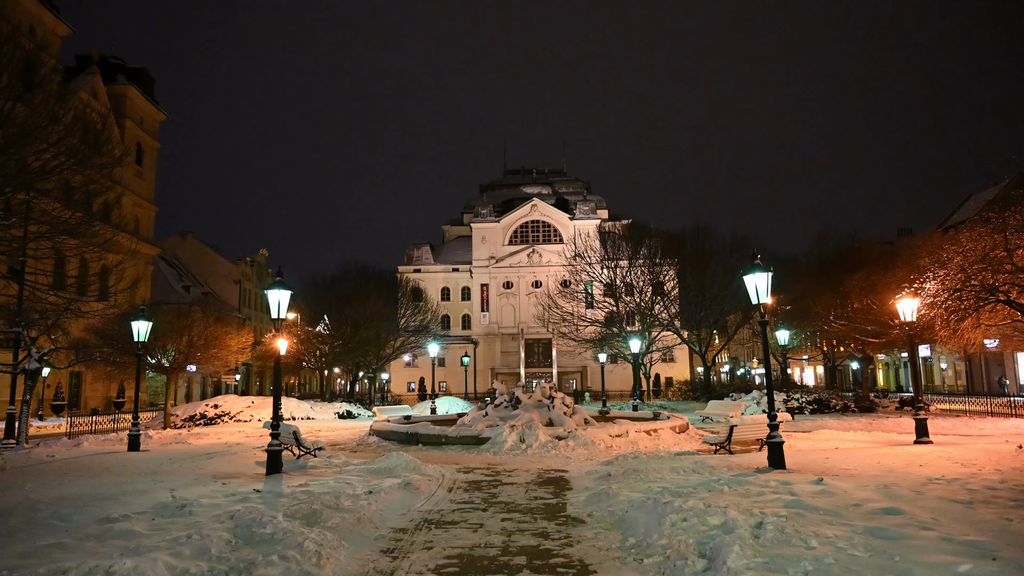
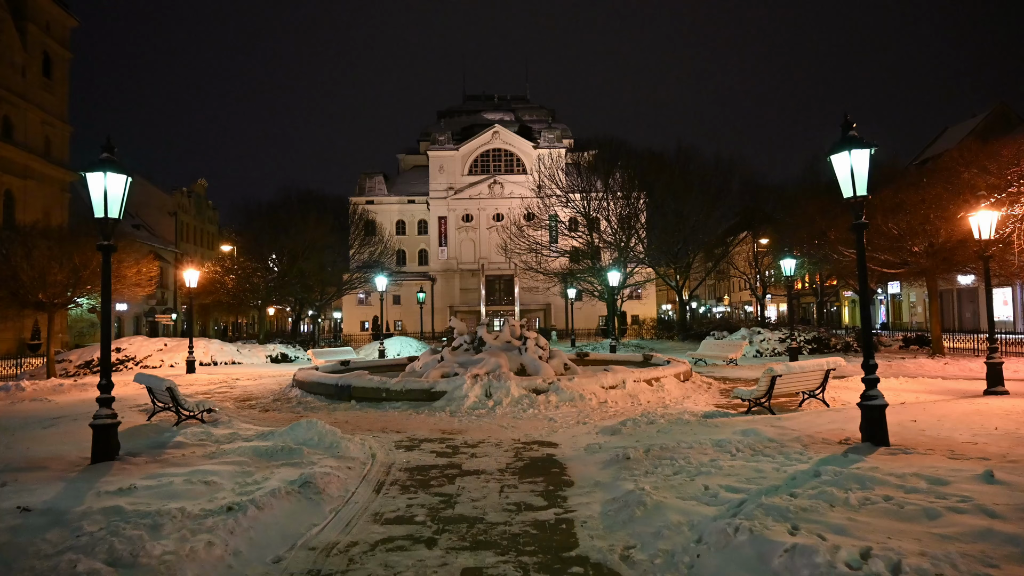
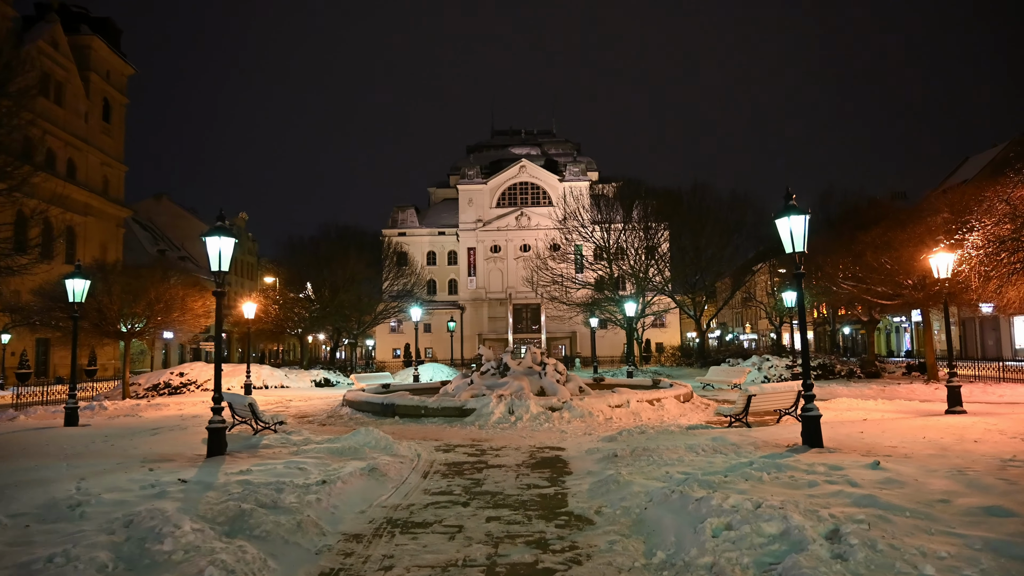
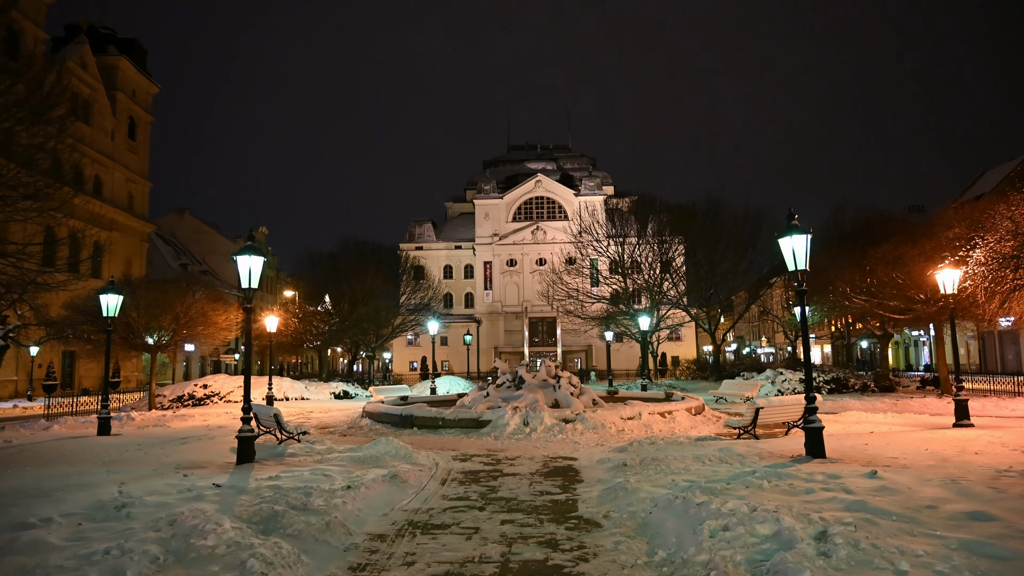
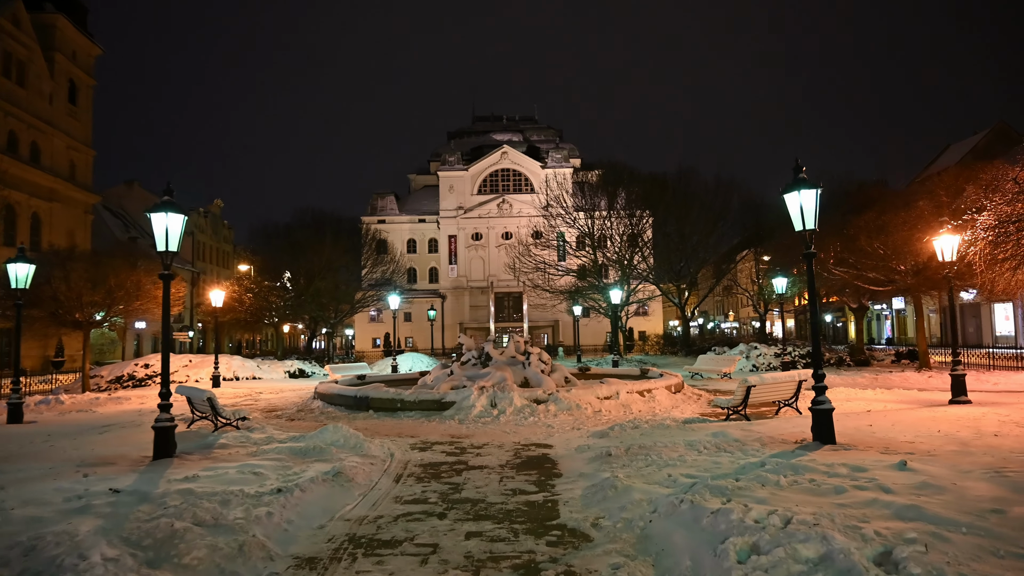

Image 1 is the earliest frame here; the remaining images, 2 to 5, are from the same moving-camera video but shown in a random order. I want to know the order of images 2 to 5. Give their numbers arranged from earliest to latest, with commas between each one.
4, 3, 5, 2
